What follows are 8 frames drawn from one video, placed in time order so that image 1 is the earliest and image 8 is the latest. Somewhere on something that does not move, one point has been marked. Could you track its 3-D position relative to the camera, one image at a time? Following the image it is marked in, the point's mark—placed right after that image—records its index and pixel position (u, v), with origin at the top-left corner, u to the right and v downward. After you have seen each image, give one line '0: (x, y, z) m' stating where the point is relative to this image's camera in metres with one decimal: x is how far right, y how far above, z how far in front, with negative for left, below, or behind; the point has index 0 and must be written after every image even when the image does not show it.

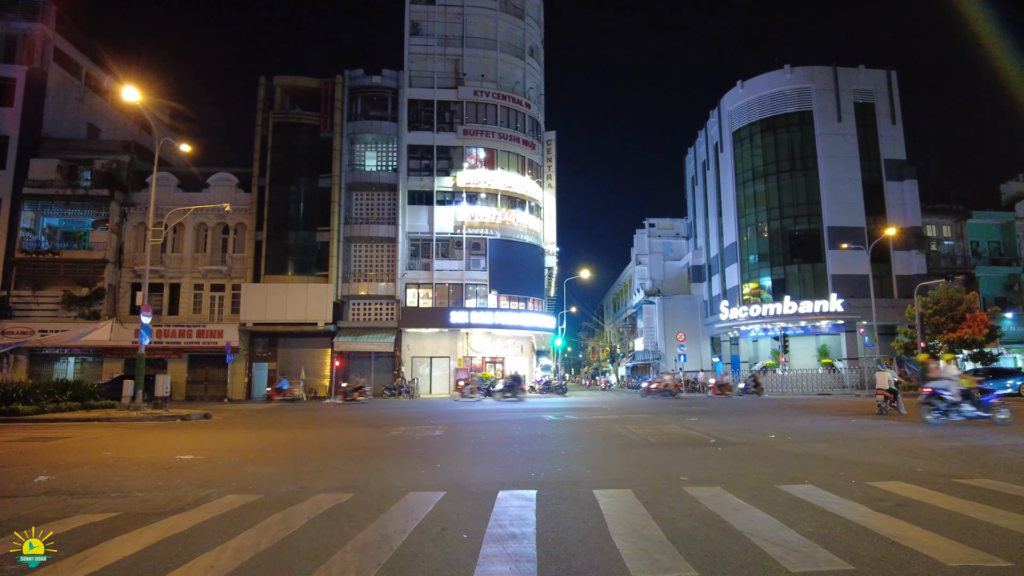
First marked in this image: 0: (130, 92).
0: (-11.3, +5.7, +19.1) m
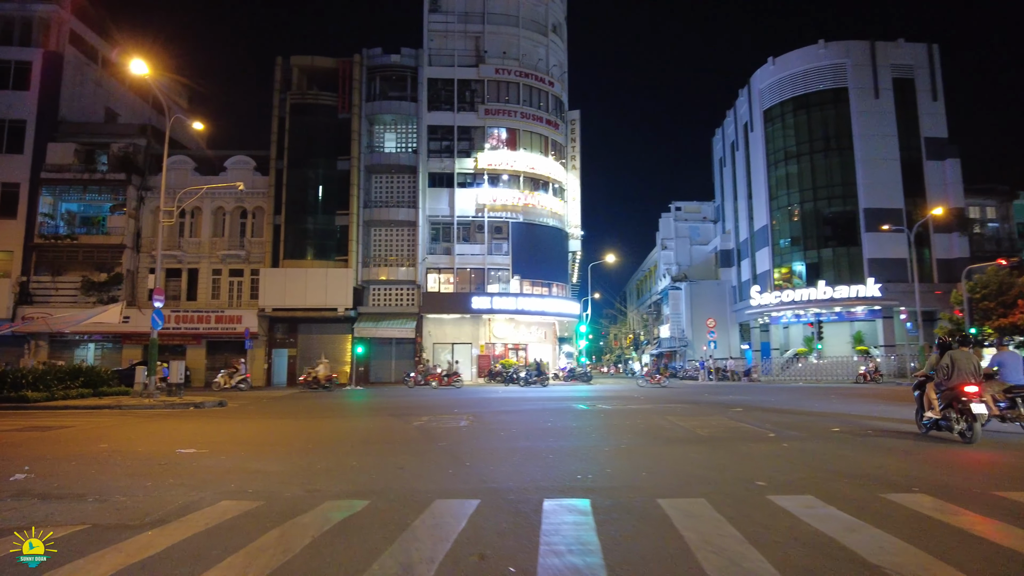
0: (-10.5, +6.2, +18.2) m
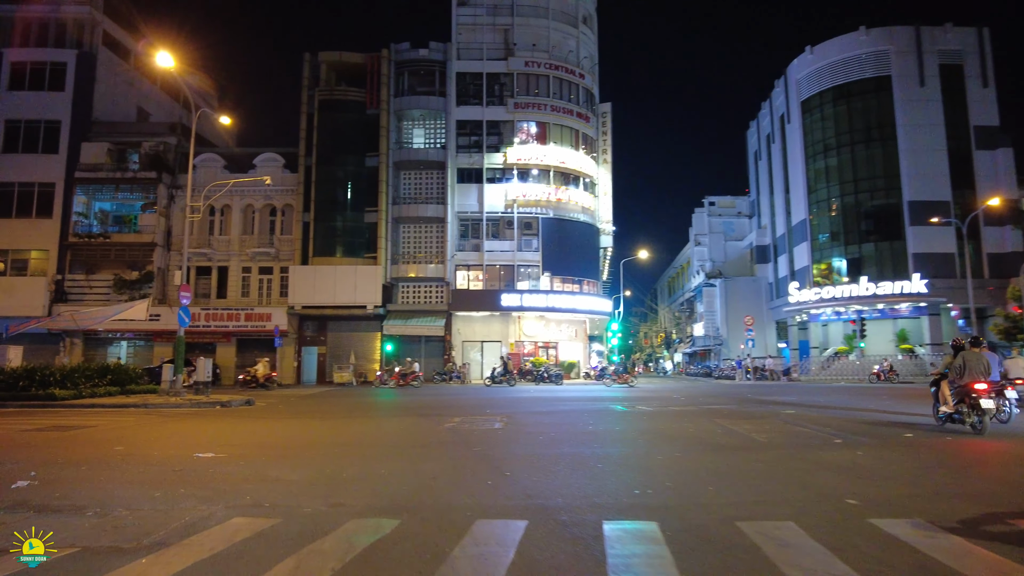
0: (-9.6, +6.3, +17.9) m
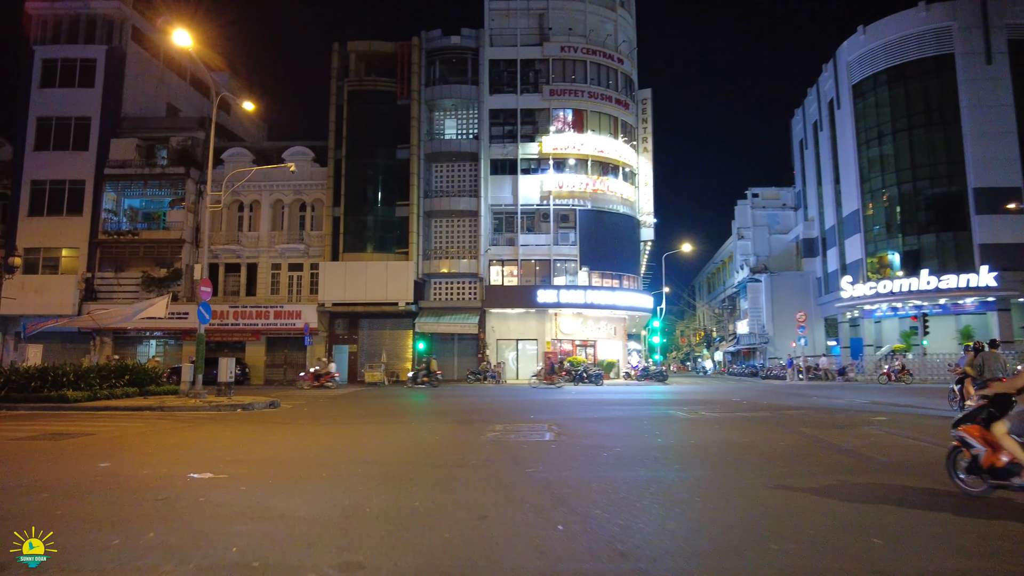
0: (-8.6, +6.5, +16.7) m
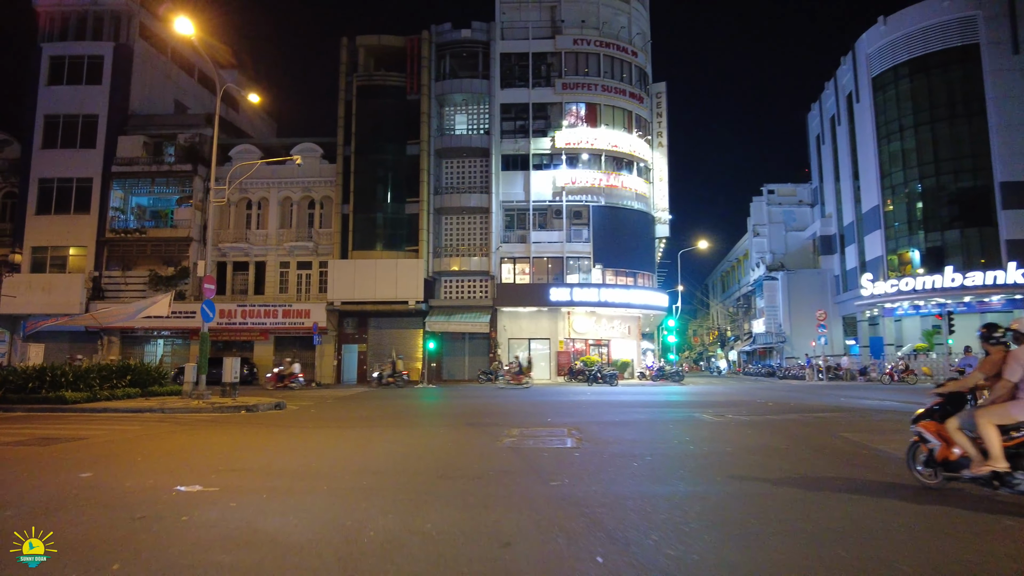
0: (-8.2, +6.5, +16.1) m
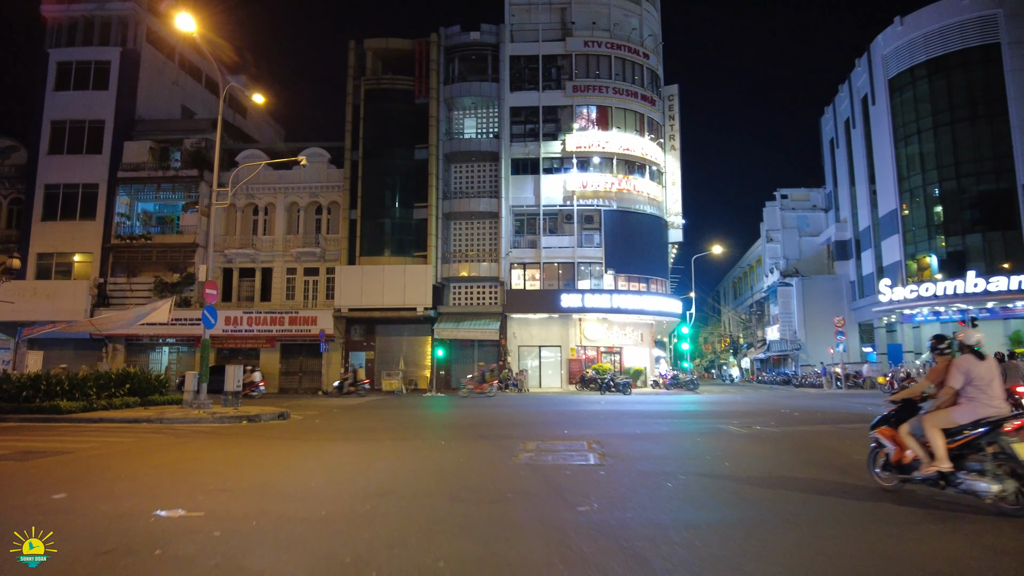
0: (-7.9, +6.4, +15.6) m
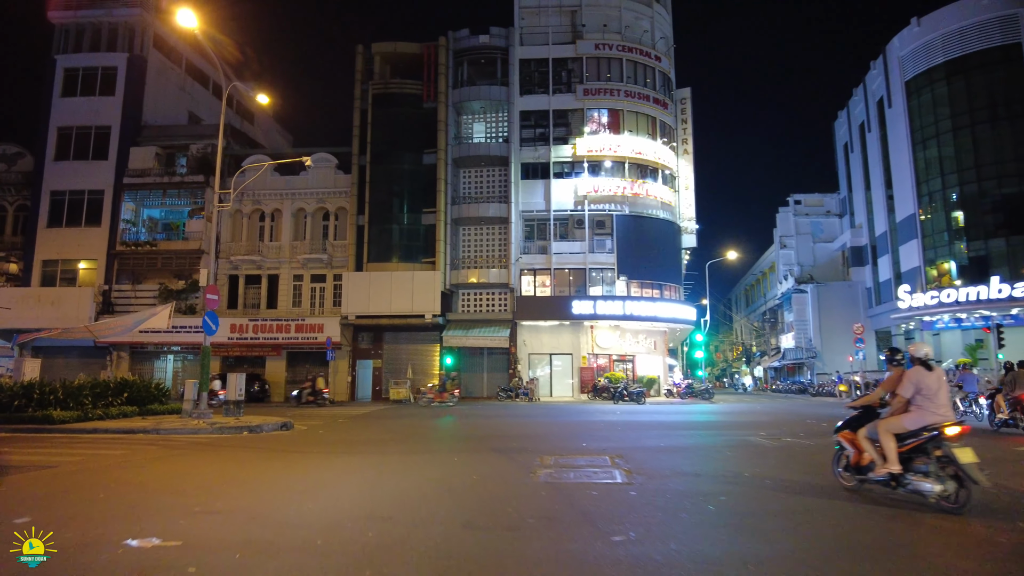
0: (-7.6, +6.3, +15.1) m
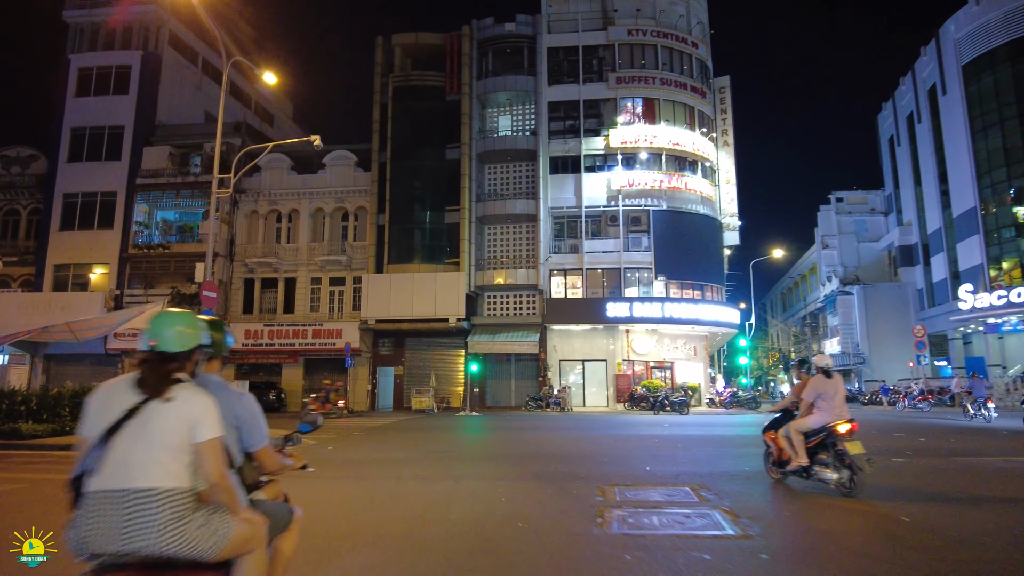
0: (-6.9, +6.4, +13.4) m
